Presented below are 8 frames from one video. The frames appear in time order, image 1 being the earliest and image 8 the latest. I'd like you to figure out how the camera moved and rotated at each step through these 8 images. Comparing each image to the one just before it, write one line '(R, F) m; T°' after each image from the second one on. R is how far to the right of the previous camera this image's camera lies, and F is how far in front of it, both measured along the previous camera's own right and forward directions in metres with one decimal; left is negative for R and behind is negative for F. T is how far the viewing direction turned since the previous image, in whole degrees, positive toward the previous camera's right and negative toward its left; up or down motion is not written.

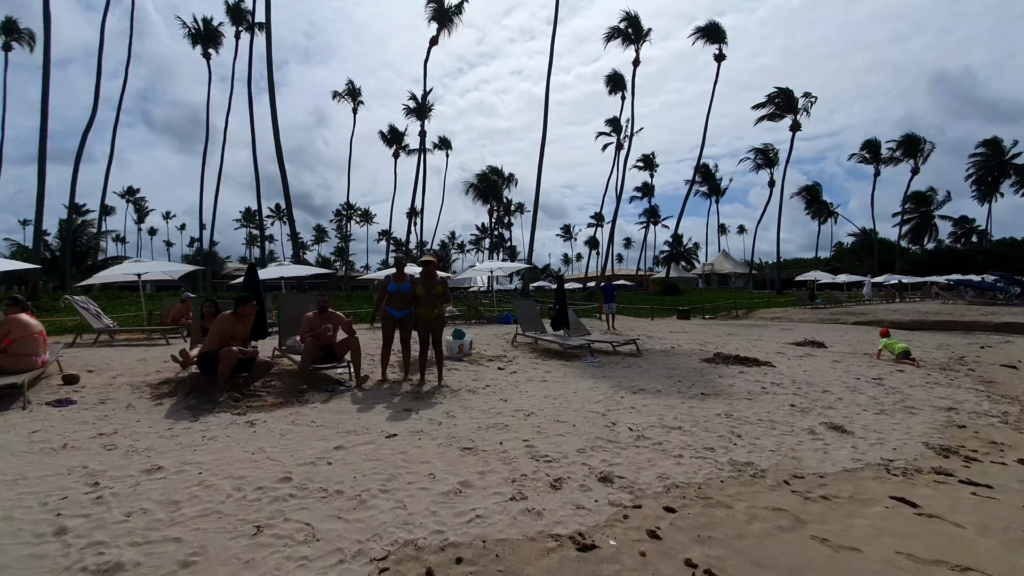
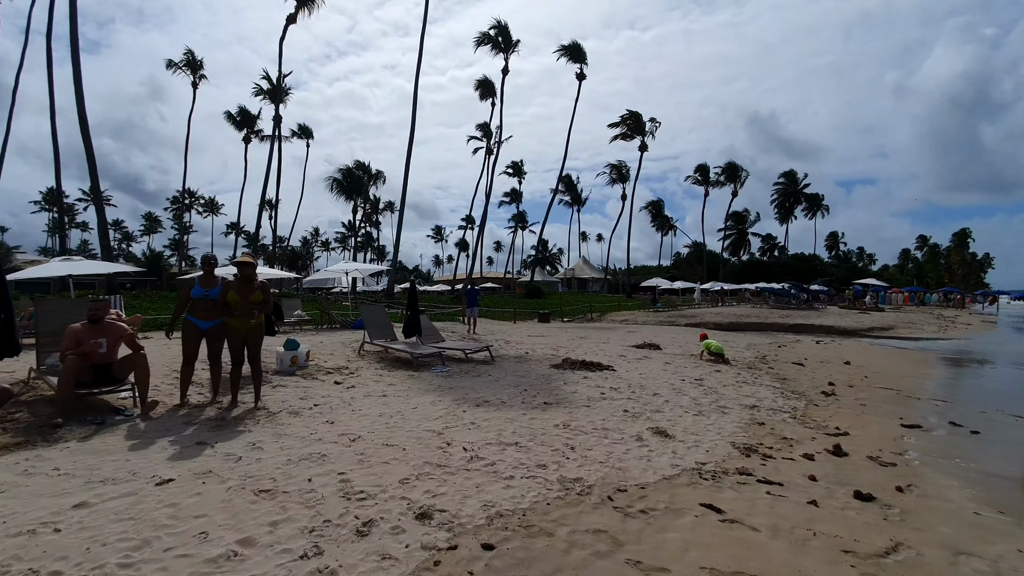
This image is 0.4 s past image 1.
(+0.4, +0.4) m; +15°
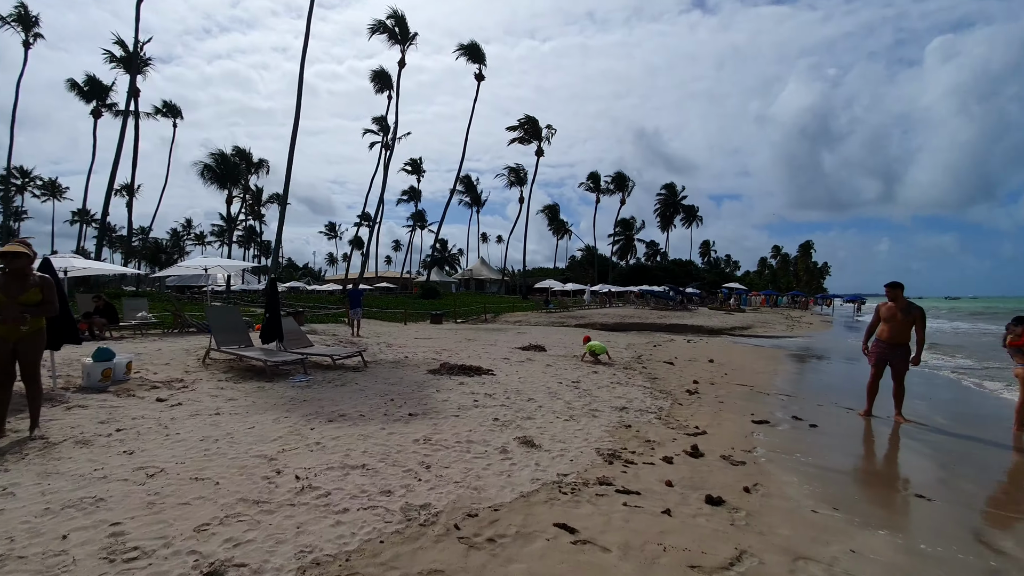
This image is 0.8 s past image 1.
(+0.5, +0.4) m; +12°
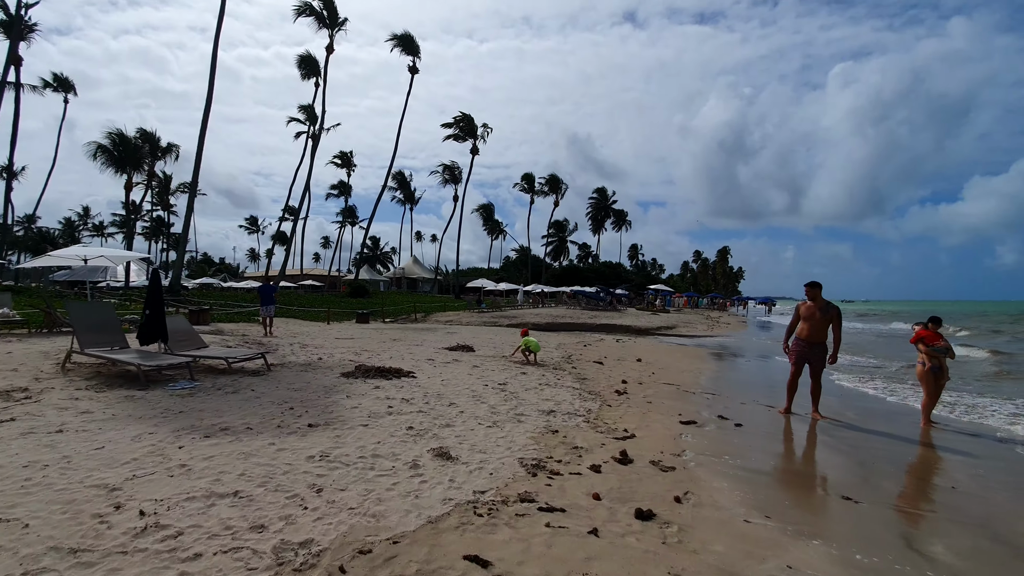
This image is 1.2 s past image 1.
(+0.2, +0.6) m; +8°
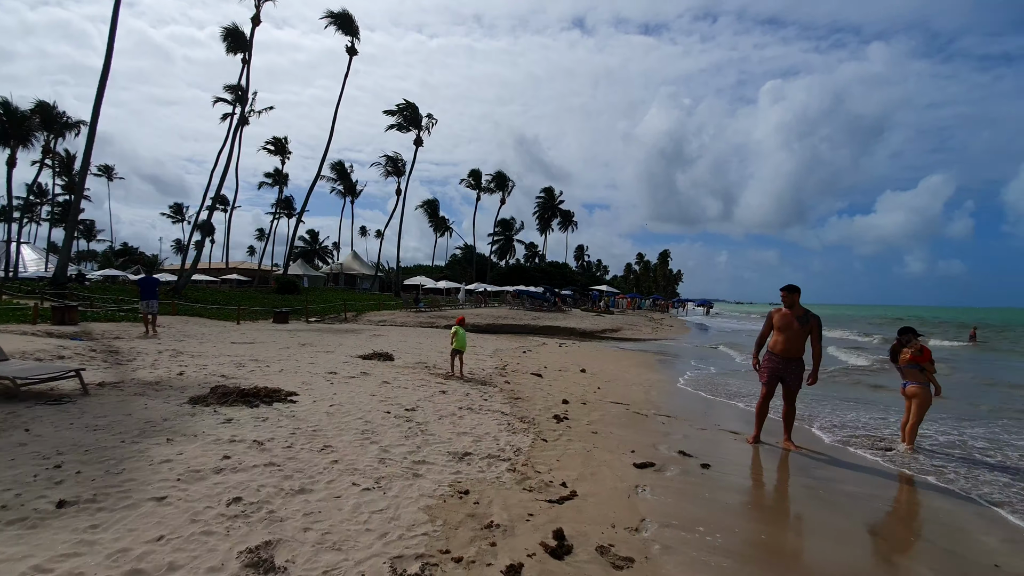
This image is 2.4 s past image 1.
(+0.4, +1.8) m; +6°
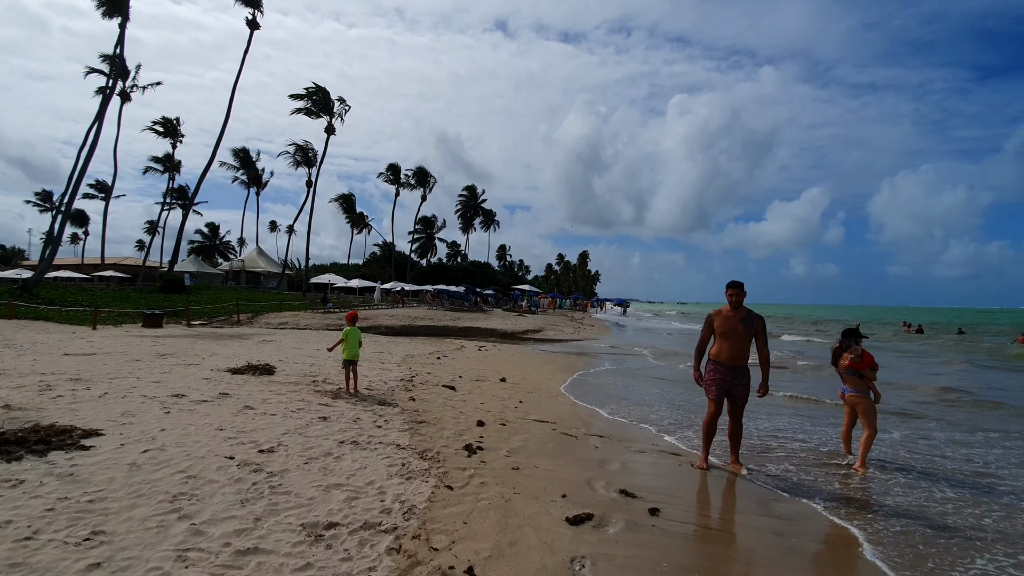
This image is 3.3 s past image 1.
(+0.3, +1.4) m; +9°
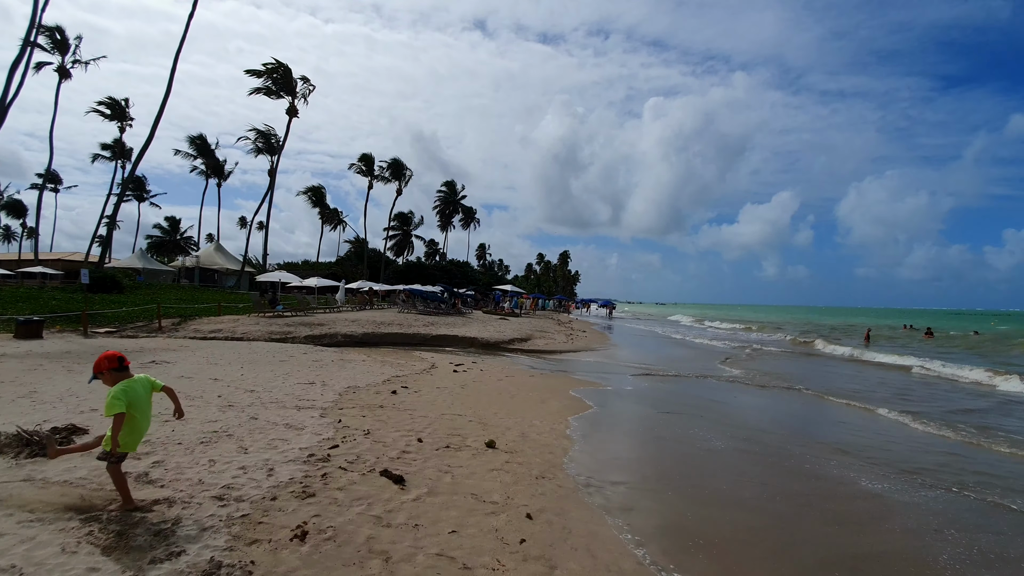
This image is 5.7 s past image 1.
(-0.2, +4.0) m; +3°
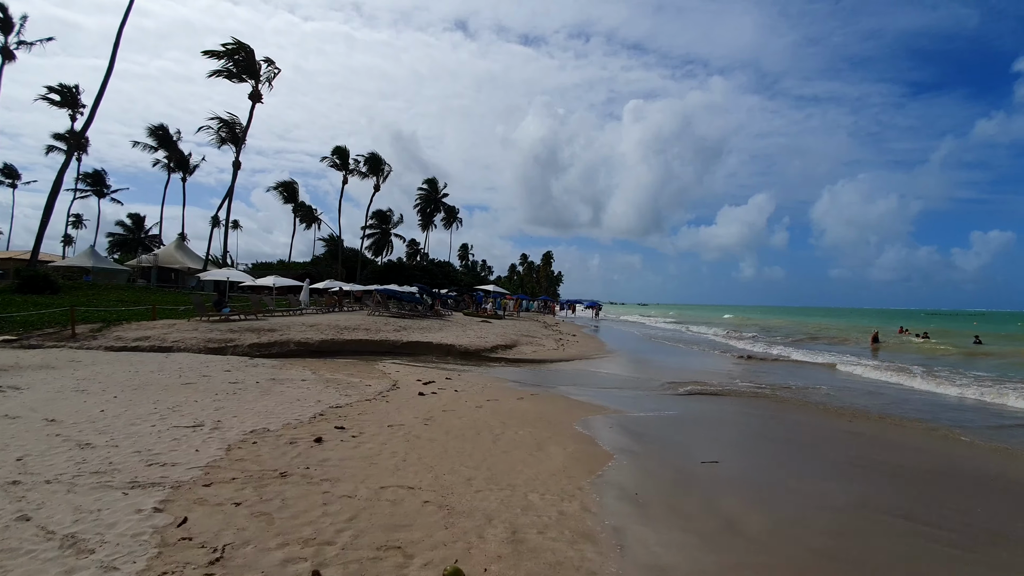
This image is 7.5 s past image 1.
(0.0, +2.8) m; +2°
